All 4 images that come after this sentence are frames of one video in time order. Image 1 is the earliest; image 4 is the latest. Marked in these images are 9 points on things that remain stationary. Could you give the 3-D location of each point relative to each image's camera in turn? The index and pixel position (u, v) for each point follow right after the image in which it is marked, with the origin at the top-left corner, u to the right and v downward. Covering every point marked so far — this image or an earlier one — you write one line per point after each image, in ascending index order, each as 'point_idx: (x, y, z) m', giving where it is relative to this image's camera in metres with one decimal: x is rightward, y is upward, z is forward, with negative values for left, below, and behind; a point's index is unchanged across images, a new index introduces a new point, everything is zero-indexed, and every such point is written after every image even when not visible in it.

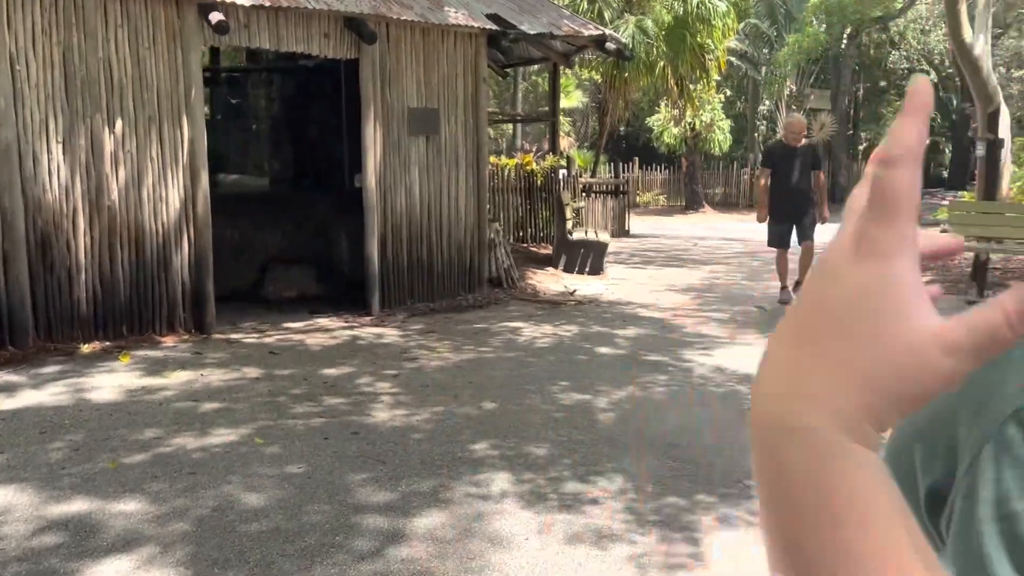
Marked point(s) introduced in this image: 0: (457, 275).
0: (-0.6, +0.1, +8.7) m
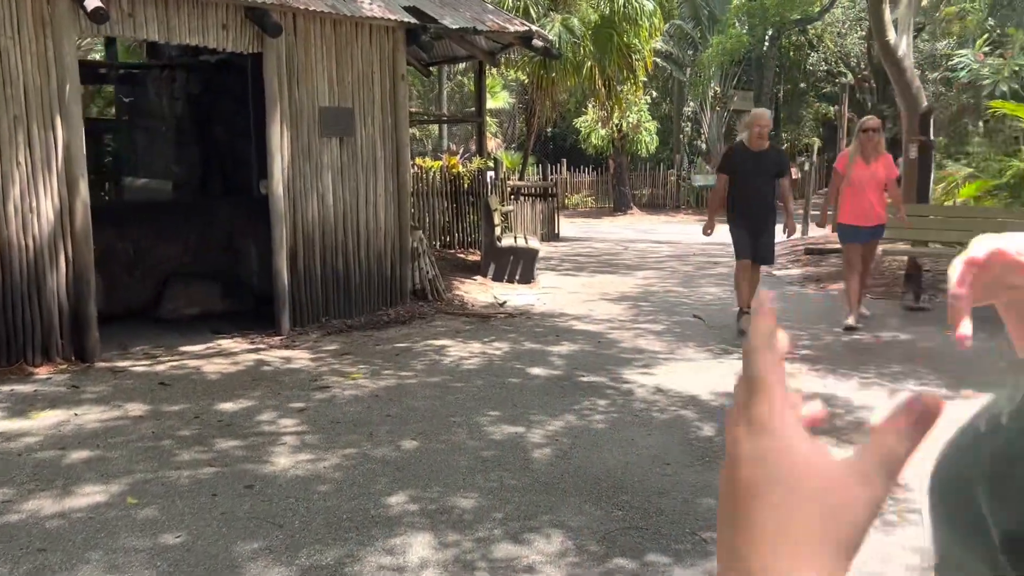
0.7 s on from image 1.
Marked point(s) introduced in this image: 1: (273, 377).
0: (-1.3, 0.0, +8.1) m
1: (-1.7, -0.6, +5.9) m
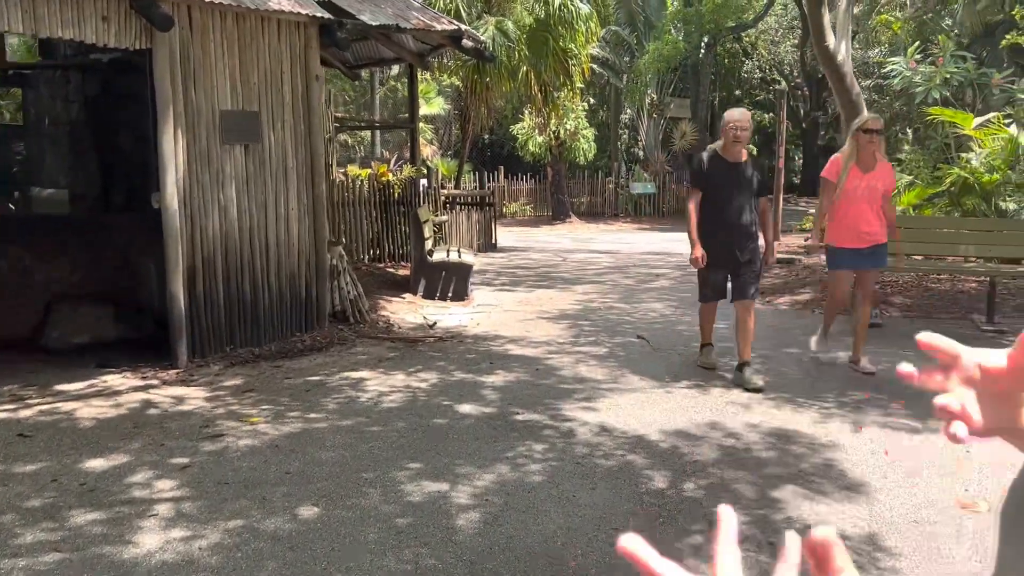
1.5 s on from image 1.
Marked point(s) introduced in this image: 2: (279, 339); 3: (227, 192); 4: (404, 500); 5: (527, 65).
0: (-1.9, -0.2, +7.3) m
1: (-2.2, -0.8, +5.1) m
2: (-2.0, -0.4, +7.2) m
3: (-2.3, +0.8, +6.7) m
4: (-0.5, -1.0, +3.9) m
5: (+0.3, +4.3, +16.0) m
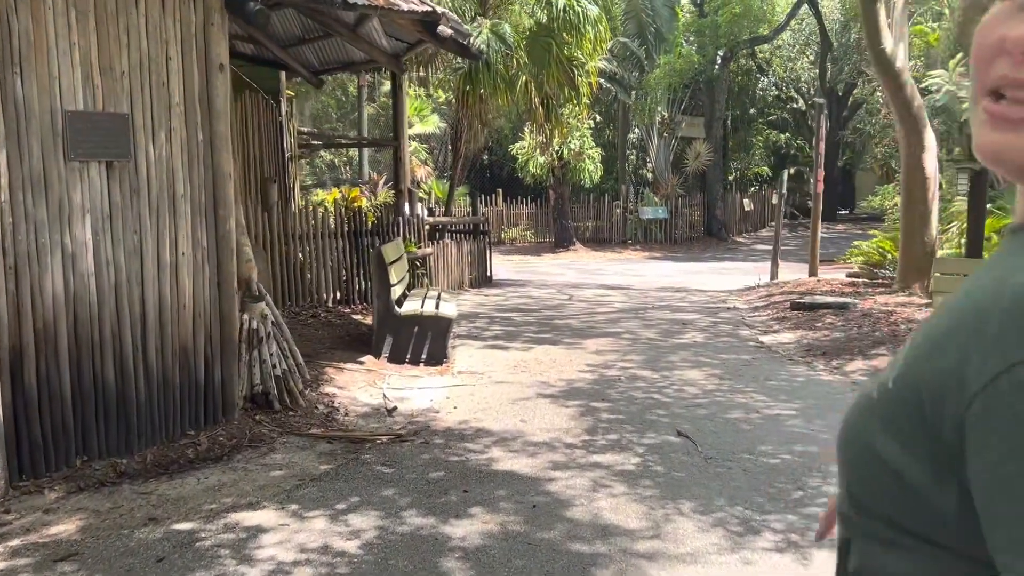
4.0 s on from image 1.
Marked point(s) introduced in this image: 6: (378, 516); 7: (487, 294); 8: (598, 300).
0: (-2.0, -0.7, +5.1) m
1: (-2.2, -1.2, +2.9) m
2: (-2.1, -0.9, +5.0) m
3: (-2.4, +0.3, +4.5) m
4: (-0.6, -1.4, +1.7) m
5: (+0.2, +3.6, +13.9) m
6: (-0.6, -1.1, +4.0) m
7: (-0.4, -0.1, +13.6) m
8: (+1.3, -0.2, +12.8) m
